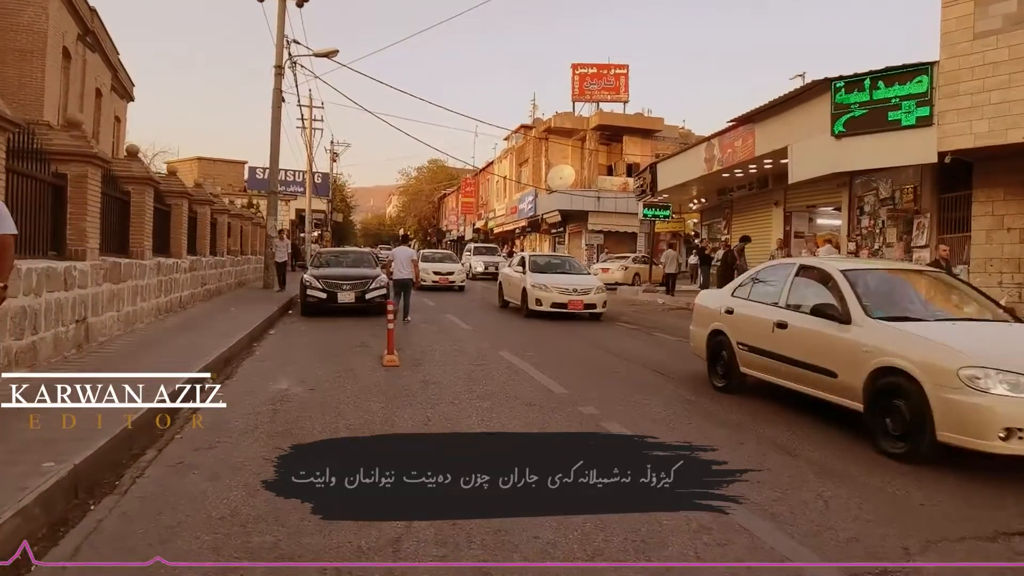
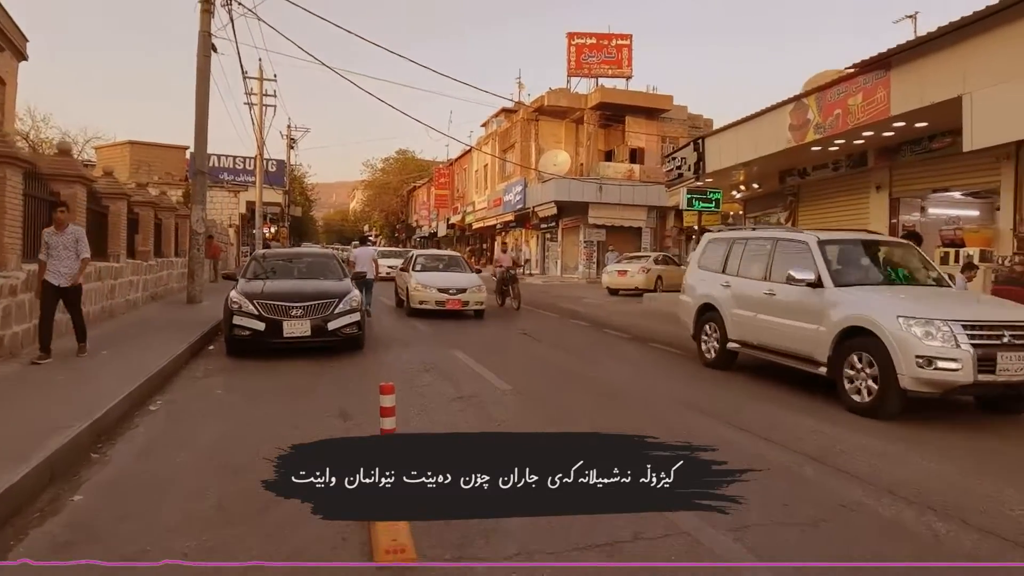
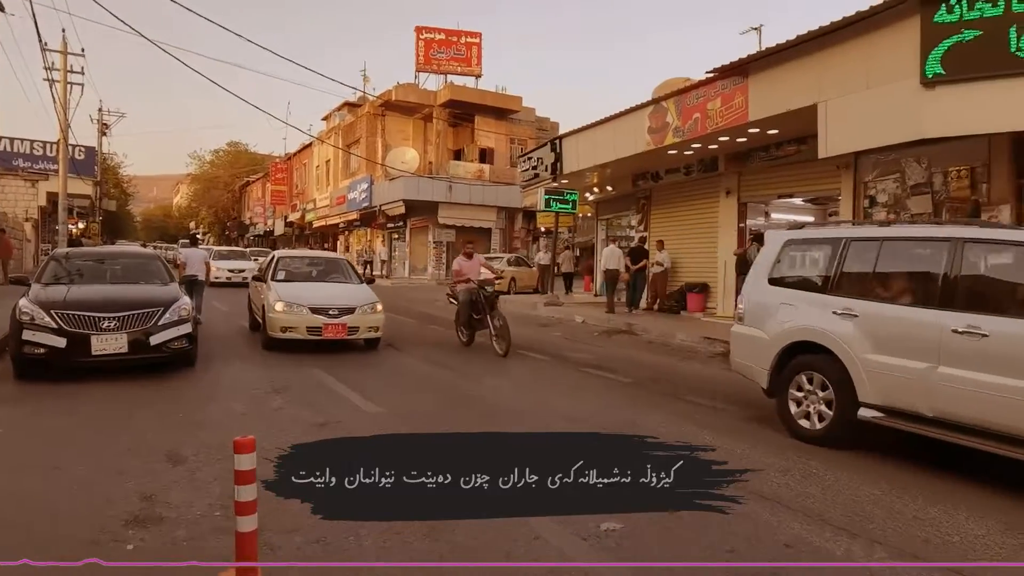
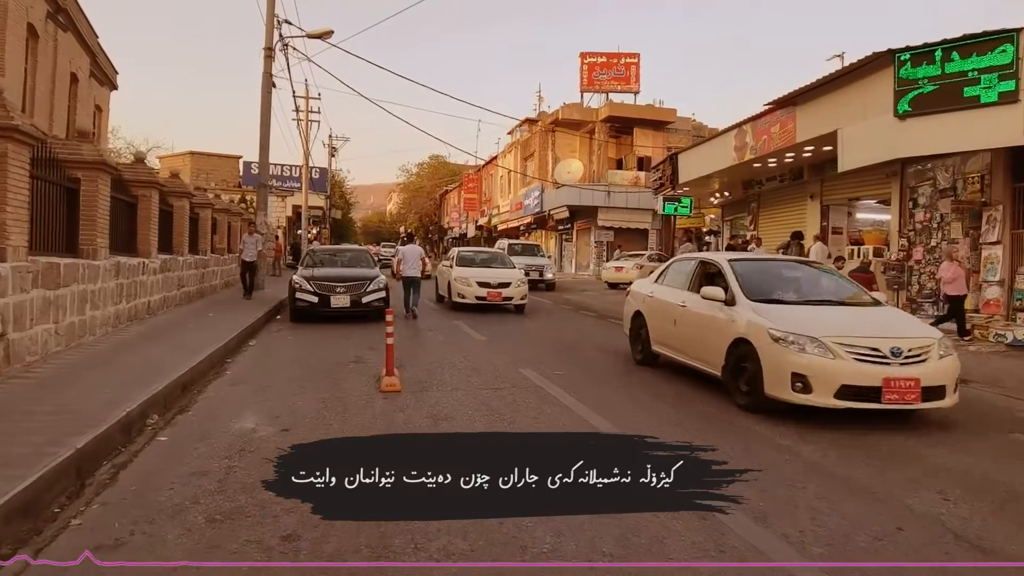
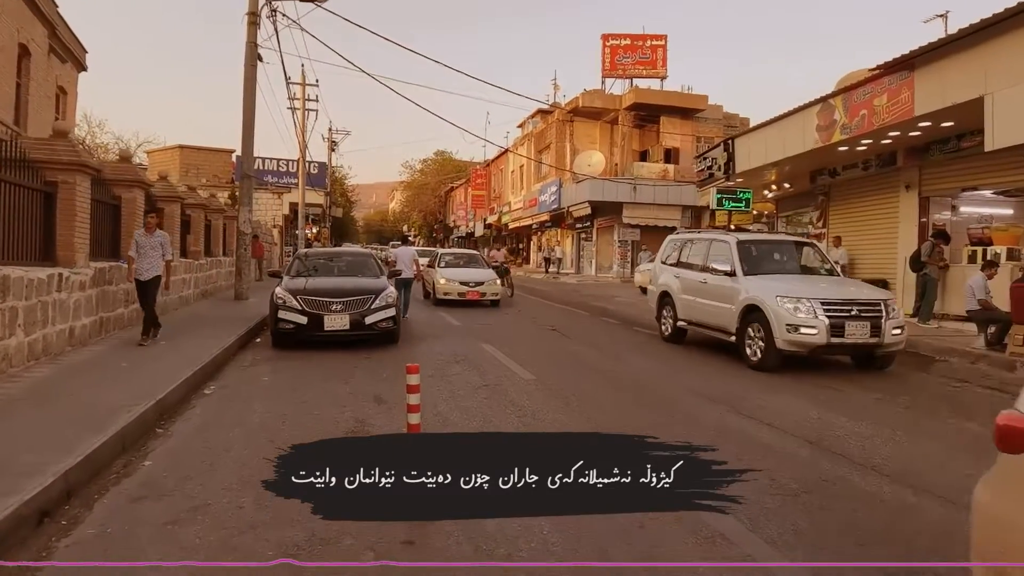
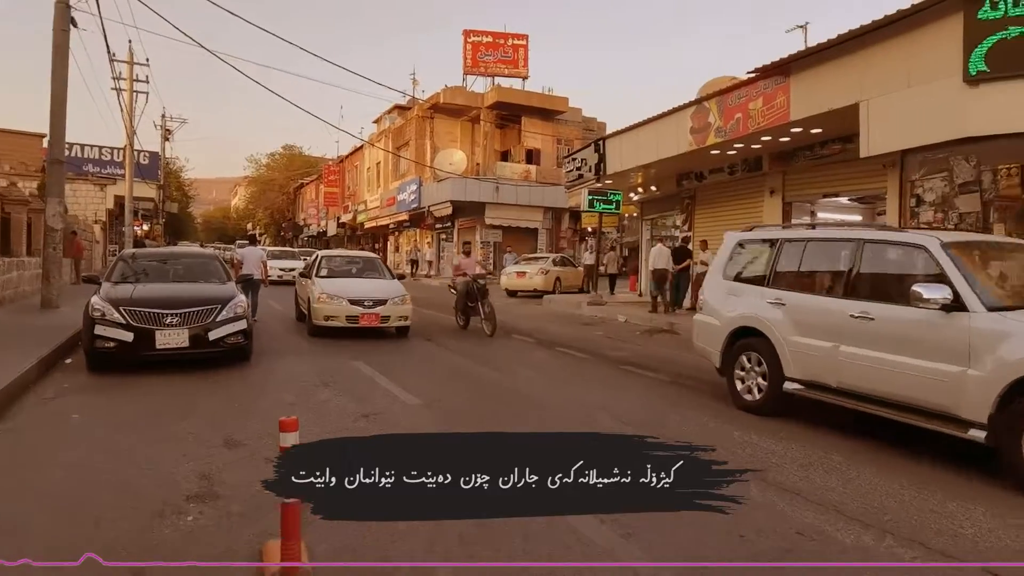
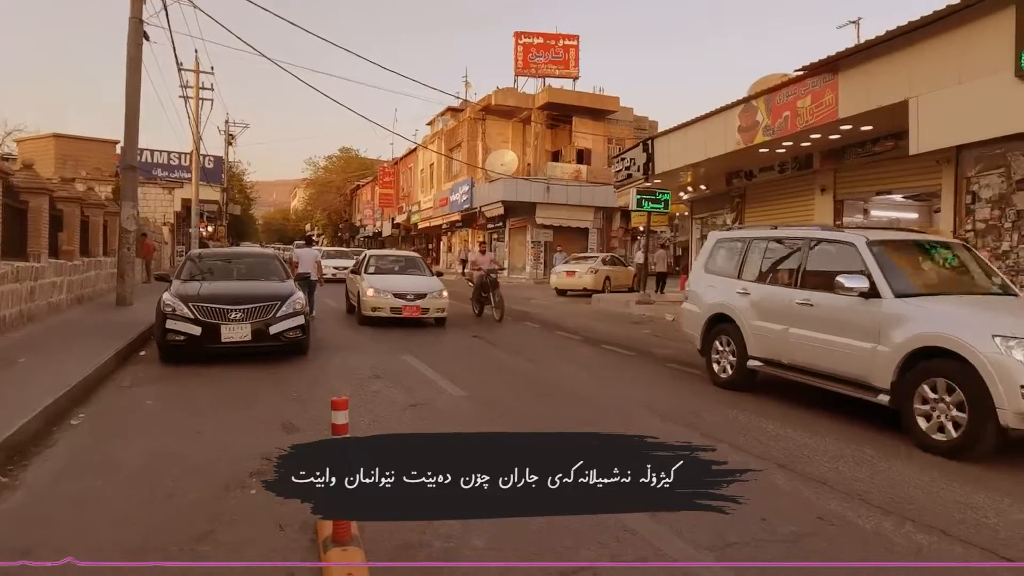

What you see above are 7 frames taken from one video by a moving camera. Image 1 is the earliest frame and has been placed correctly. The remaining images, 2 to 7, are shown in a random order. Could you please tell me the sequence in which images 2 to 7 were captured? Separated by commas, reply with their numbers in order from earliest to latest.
4, 5, 2, 7, 6, 3
